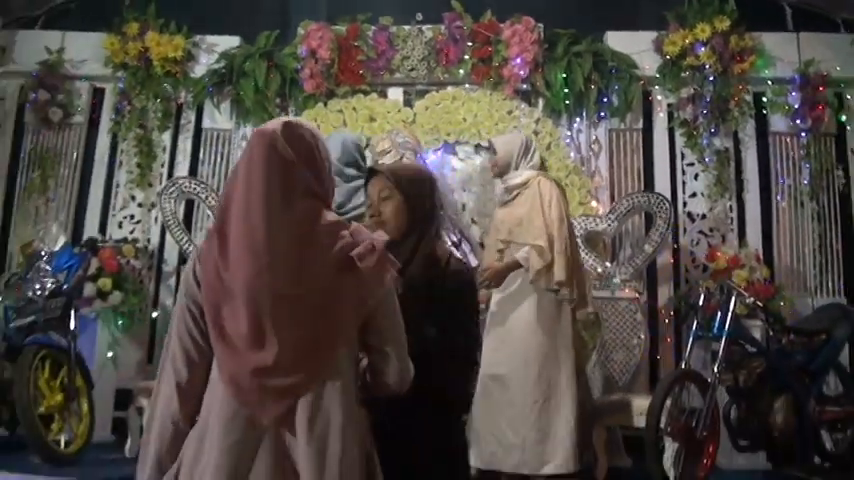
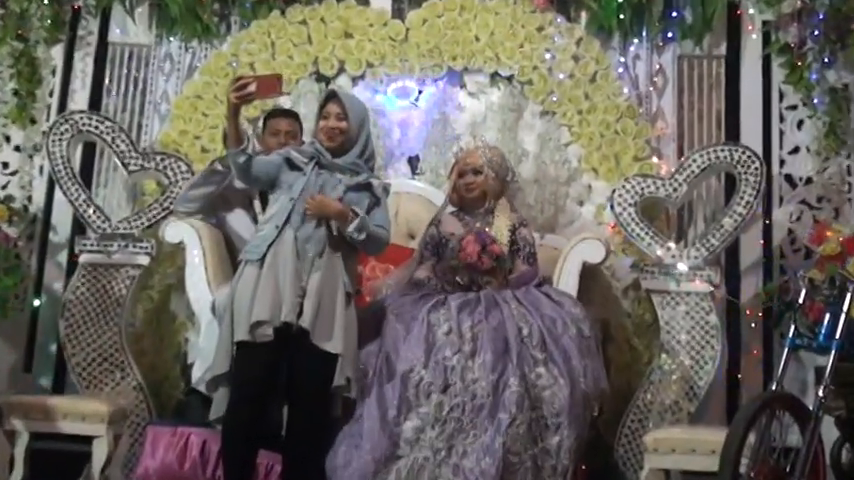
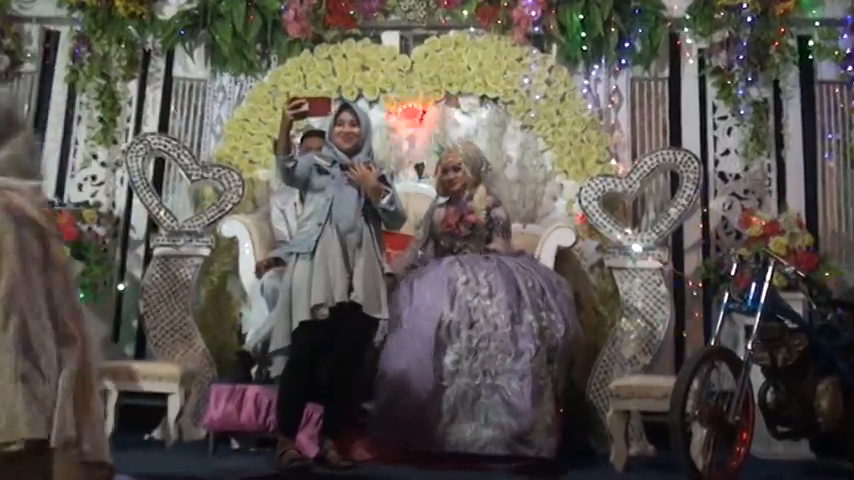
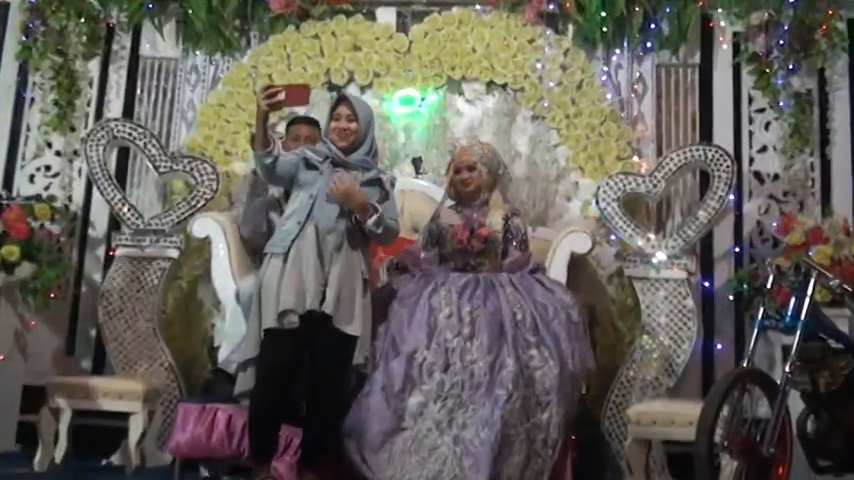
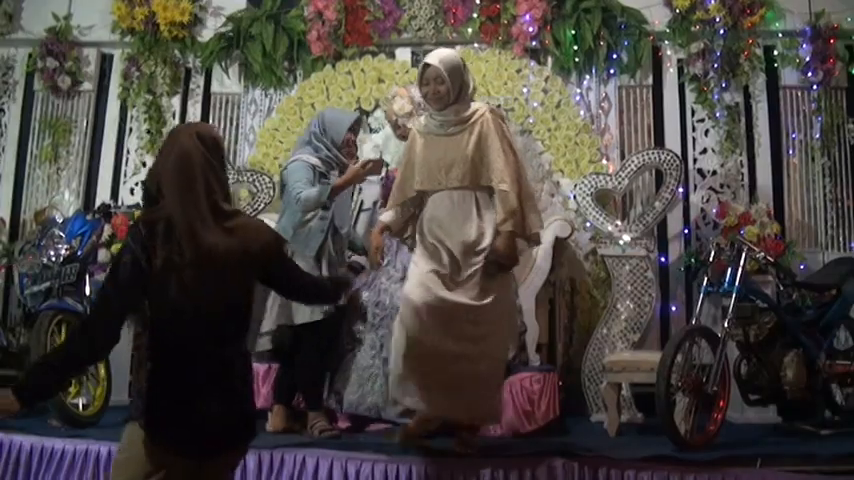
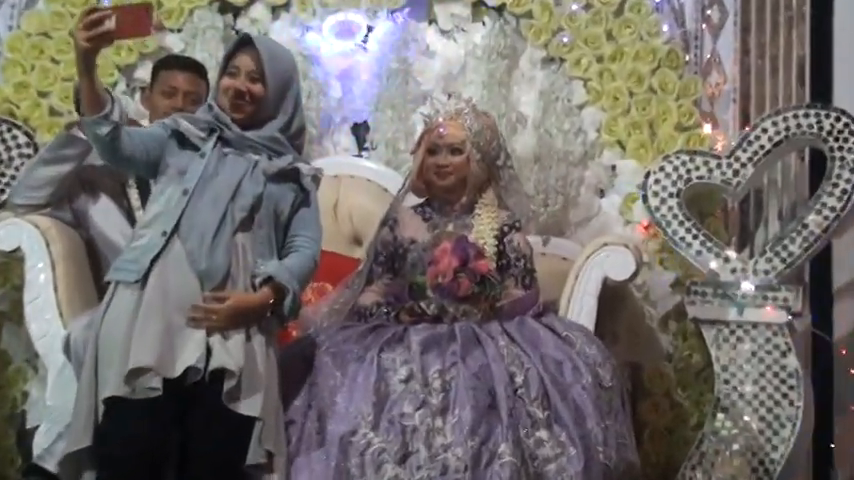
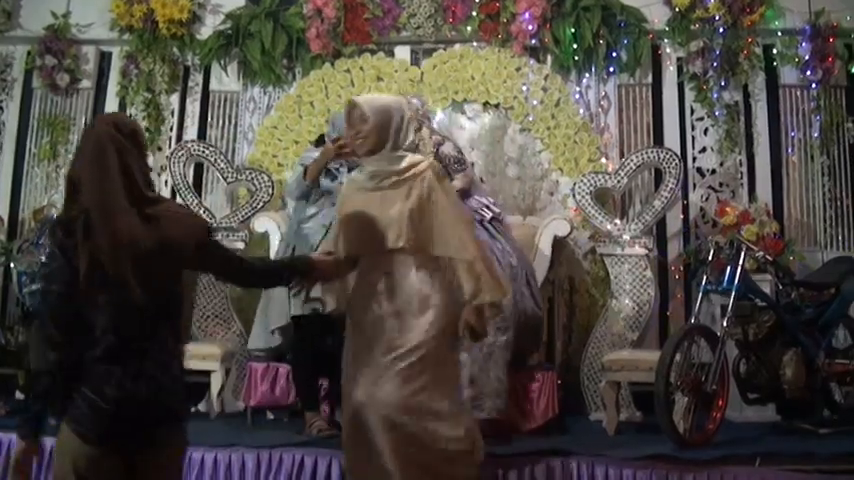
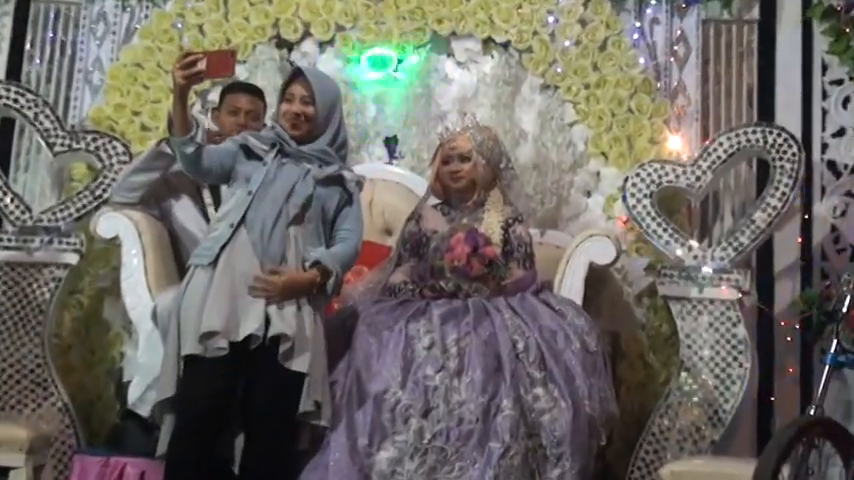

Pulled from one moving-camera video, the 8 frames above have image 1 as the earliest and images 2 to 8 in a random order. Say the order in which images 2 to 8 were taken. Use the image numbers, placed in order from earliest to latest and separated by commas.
5, 7, 3, 4, 2, 8, 6
